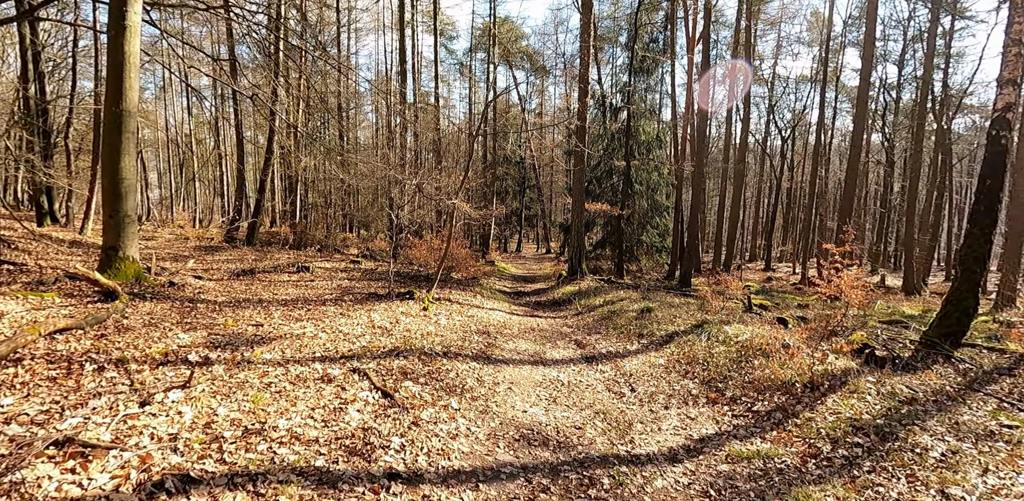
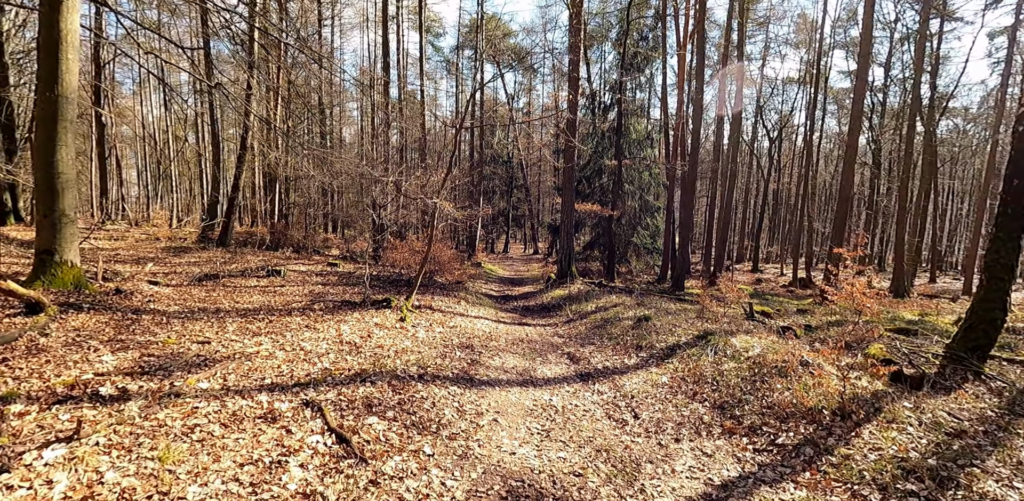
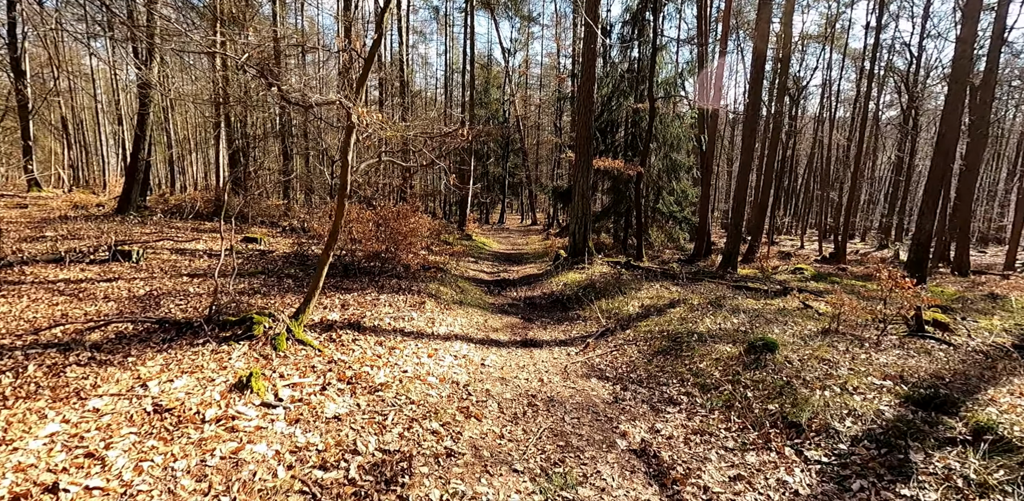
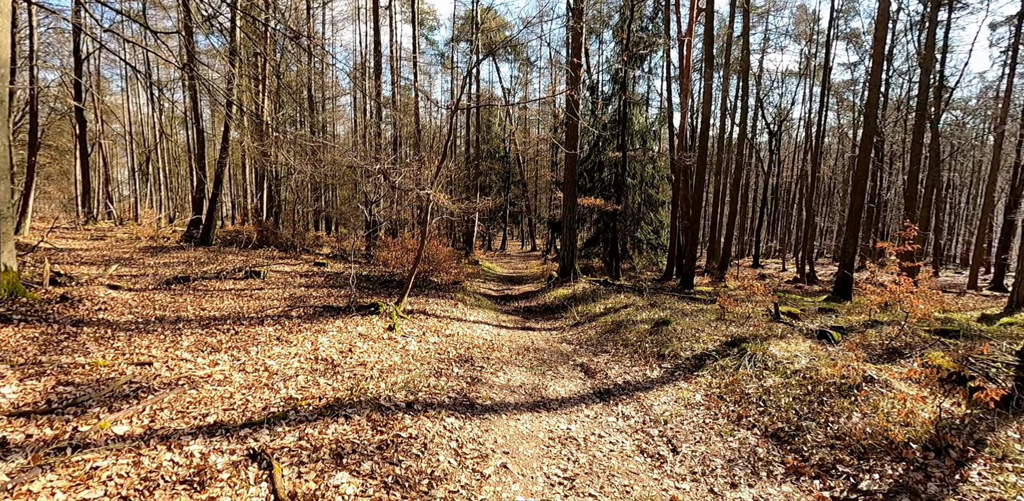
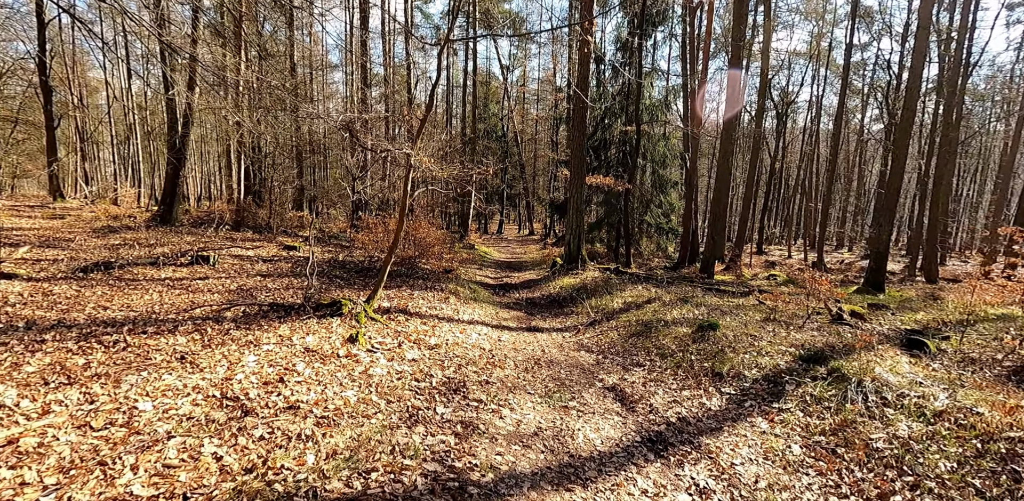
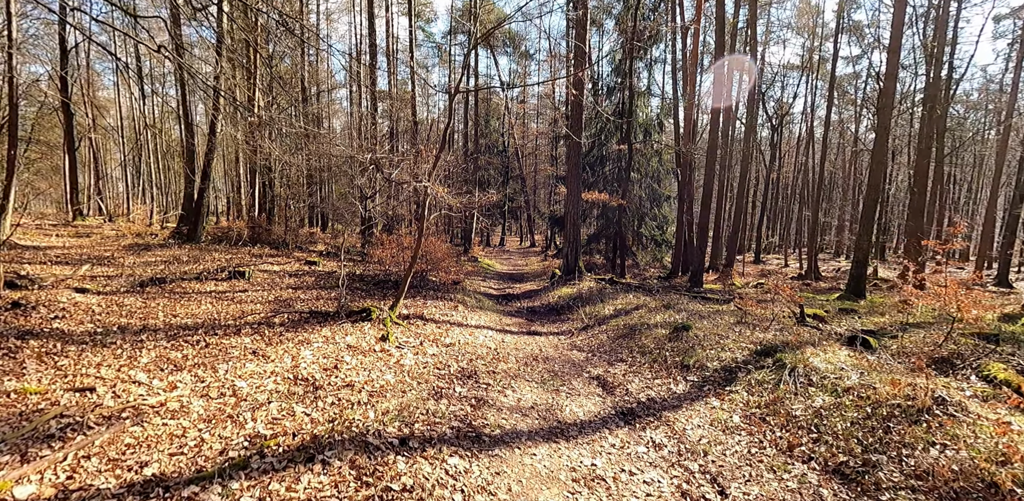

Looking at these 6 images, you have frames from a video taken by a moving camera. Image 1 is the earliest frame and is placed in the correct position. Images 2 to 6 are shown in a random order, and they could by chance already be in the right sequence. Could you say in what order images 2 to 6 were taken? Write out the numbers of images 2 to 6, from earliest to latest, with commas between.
2, 4, 6, 5, 3
